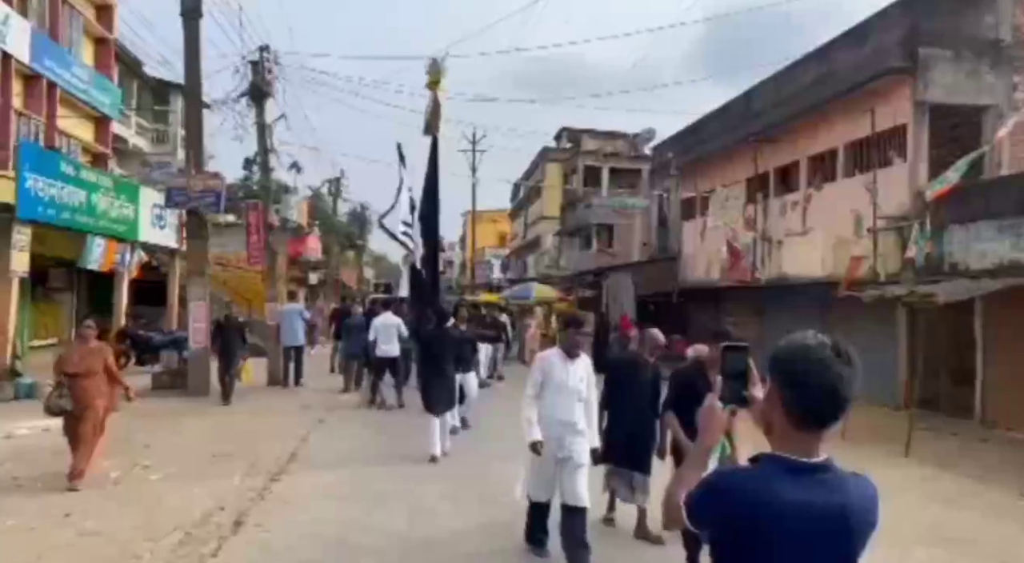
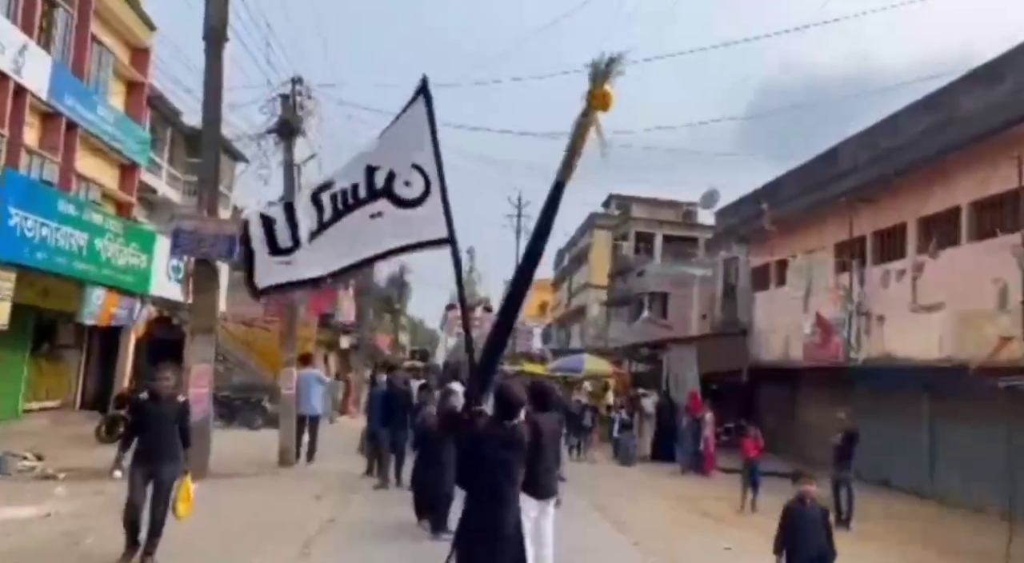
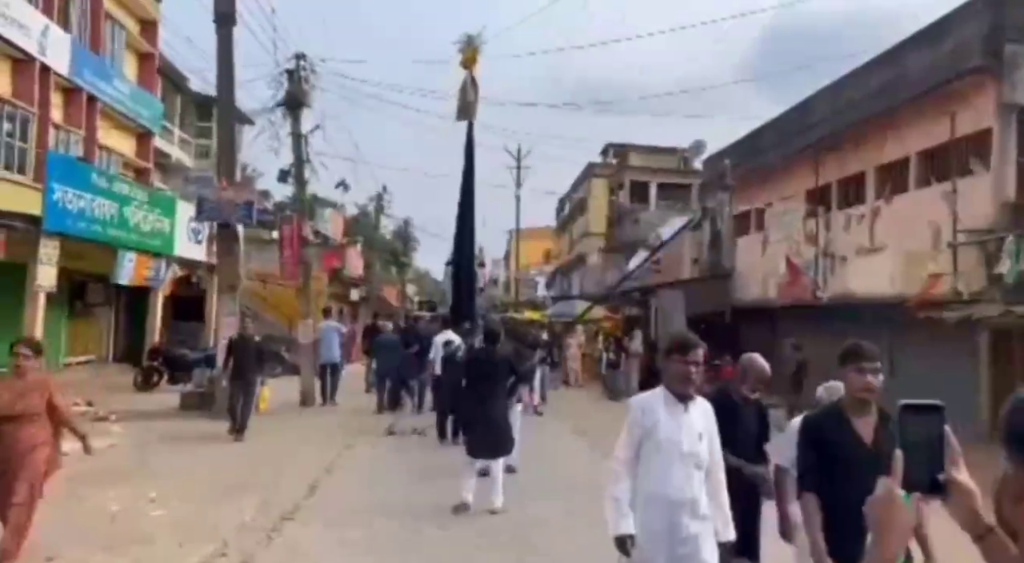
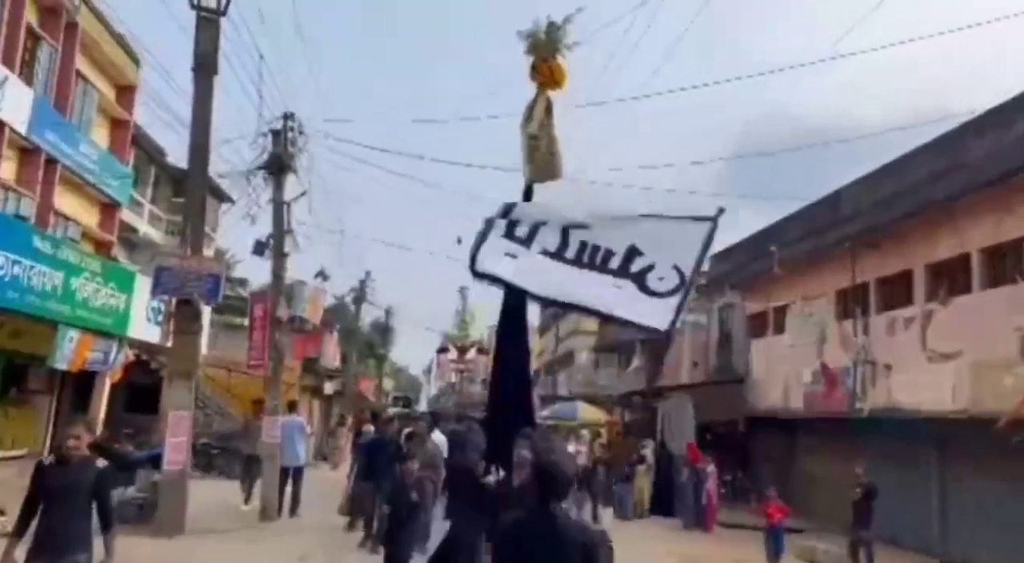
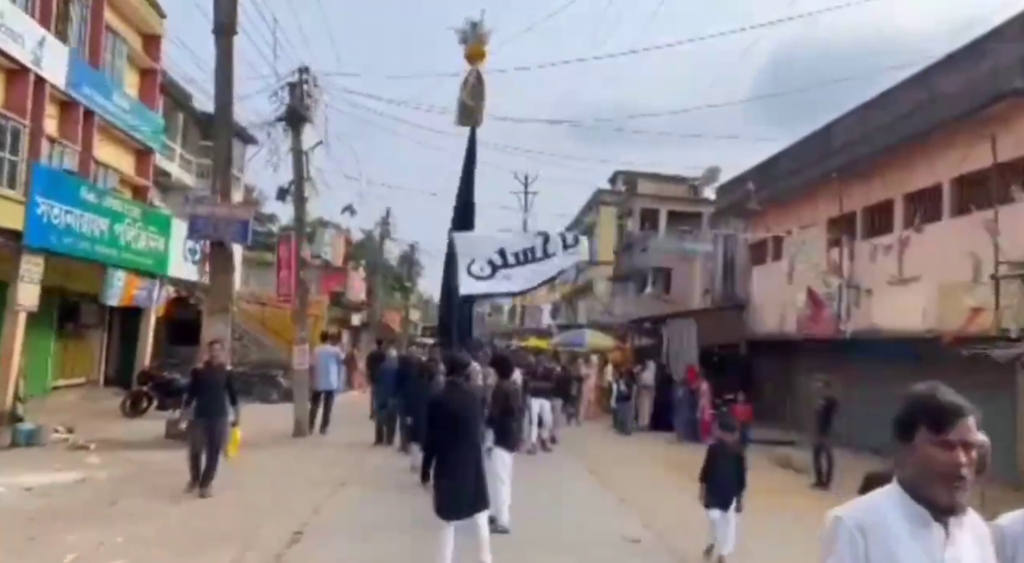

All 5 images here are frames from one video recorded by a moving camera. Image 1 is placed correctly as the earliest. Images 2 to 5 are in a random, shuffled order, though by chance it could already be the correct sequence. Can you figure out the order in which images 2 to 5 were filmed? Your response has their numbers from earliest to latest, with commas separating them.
3, 5, 2, 4
